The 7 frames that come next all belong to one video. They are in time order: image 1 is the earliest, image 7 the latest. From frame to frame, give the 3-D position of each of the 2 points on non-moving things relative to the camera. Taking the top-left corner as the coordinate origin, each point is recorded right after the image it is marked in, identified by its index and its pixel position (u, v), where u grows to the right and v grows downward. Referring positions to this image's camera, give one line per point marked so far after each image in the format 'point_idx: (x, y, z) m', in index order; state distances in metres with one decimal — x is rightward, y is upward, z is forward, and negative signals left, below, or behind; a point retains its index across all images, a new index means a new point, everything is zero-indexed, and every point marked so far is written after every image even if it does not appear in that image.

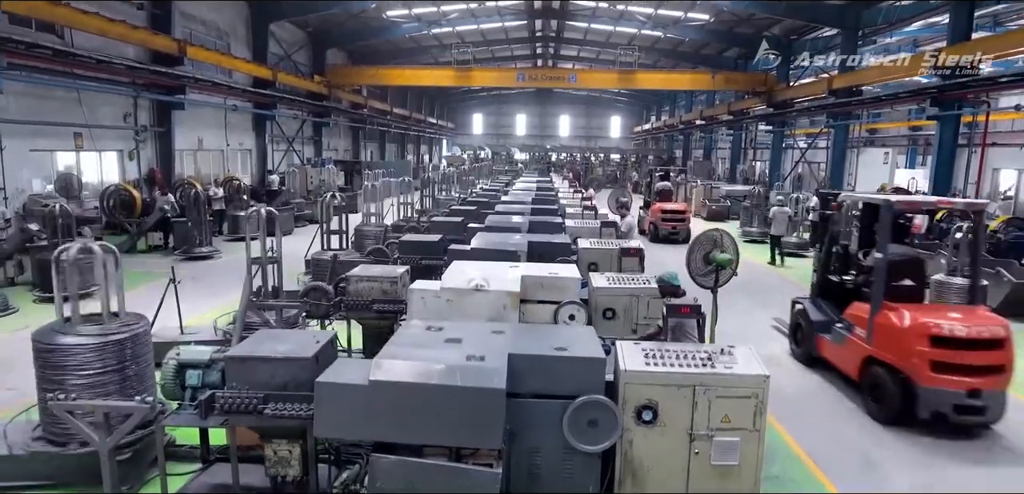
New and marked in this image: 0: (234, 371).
0: (-1.6, -0.7, +3.5) m
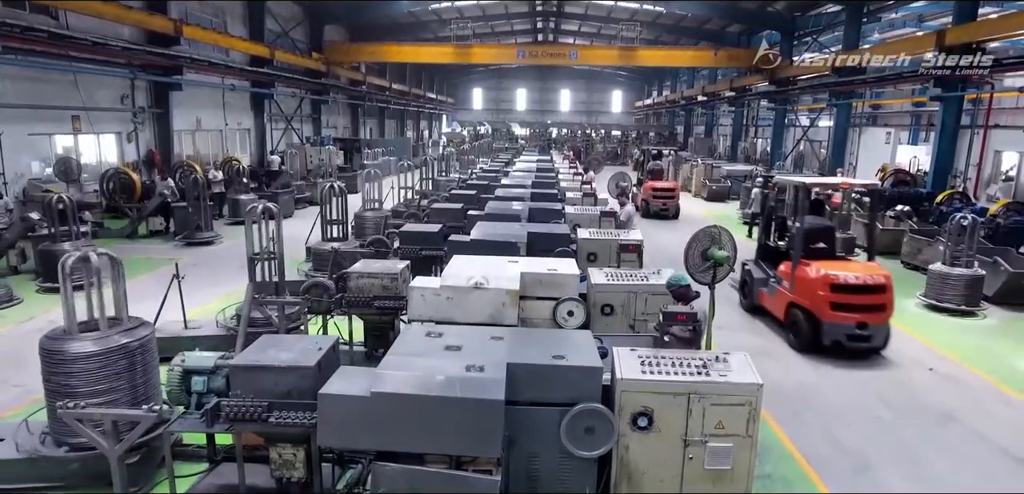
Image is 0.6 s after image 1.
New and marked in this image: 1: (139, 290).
0: (-1.6, -0.8, +3.6) m
1: (-5.4, -0.6, +8.8) m
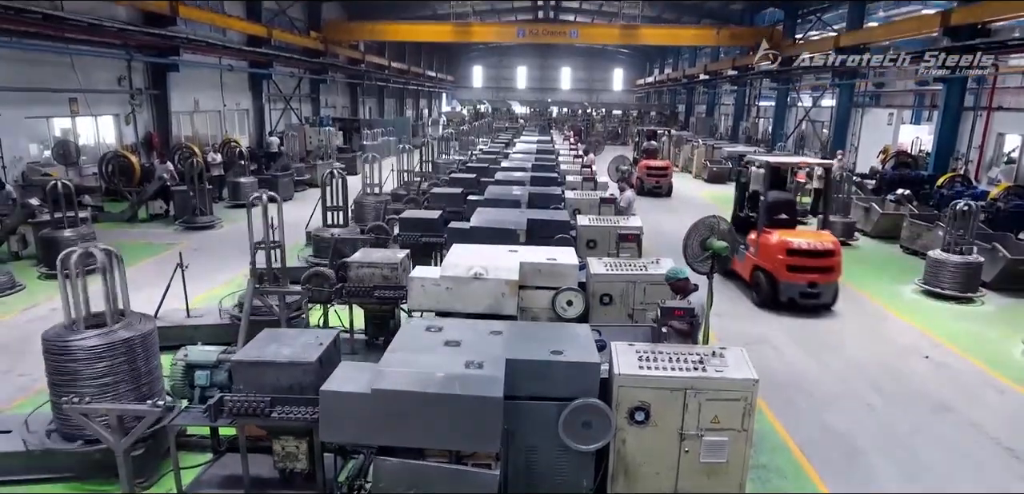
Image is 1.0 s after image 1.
0: (-1.6, -0.8, +3.6) m
1: (-5.4, -0.4, +8.9) m
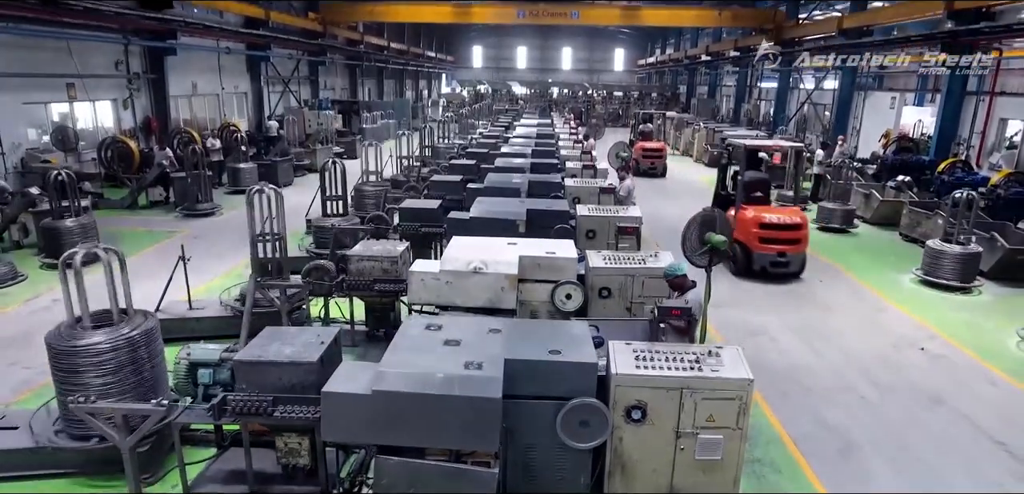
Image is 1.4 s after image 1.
0: (-1.6, -0.8, +3.6) m
1: (-5.4, -0.3, +8.9) m
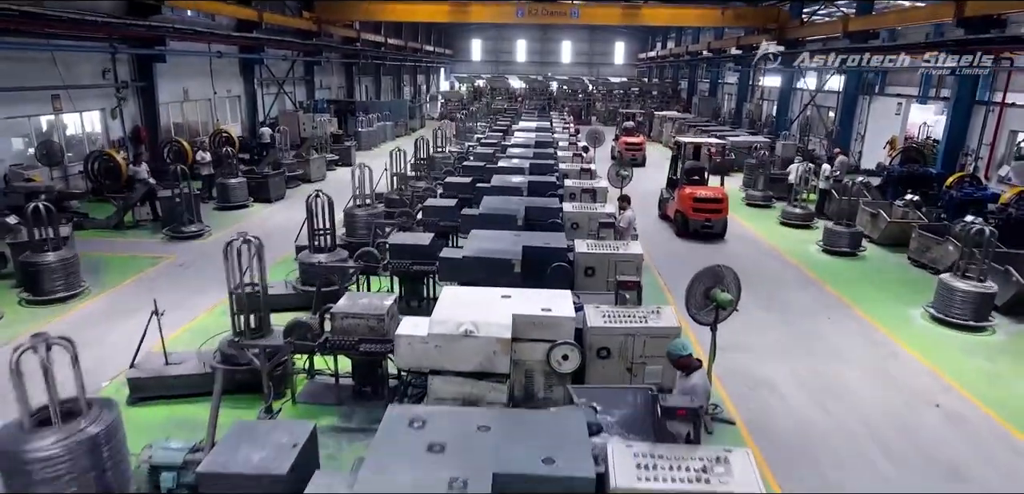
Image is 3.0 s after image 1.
0: (-1.7, -1.3, +3.3) m
1: (-5.5, -0.7, +8.6) m
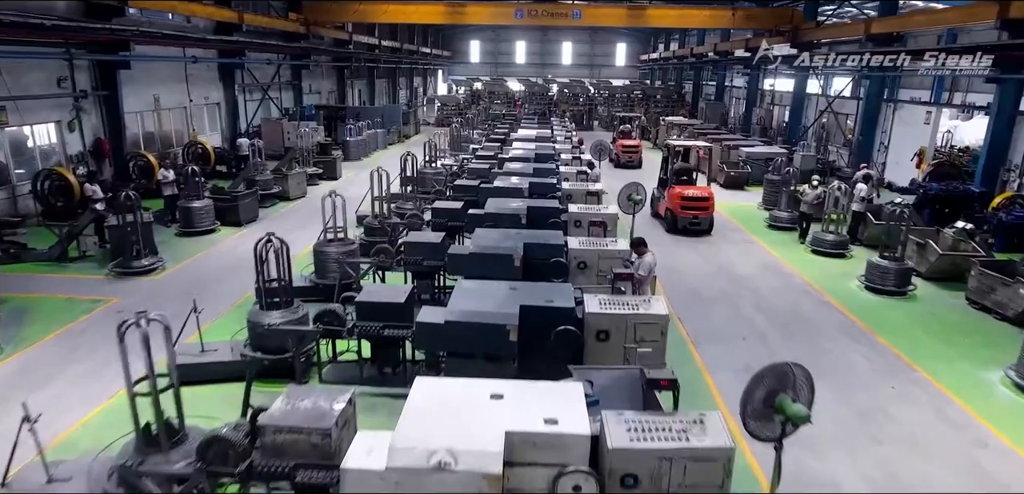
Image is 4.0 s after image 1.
0: (-1.7, -1.9, +1.9) m
1: (-5.5, -1.3, +7.1) m
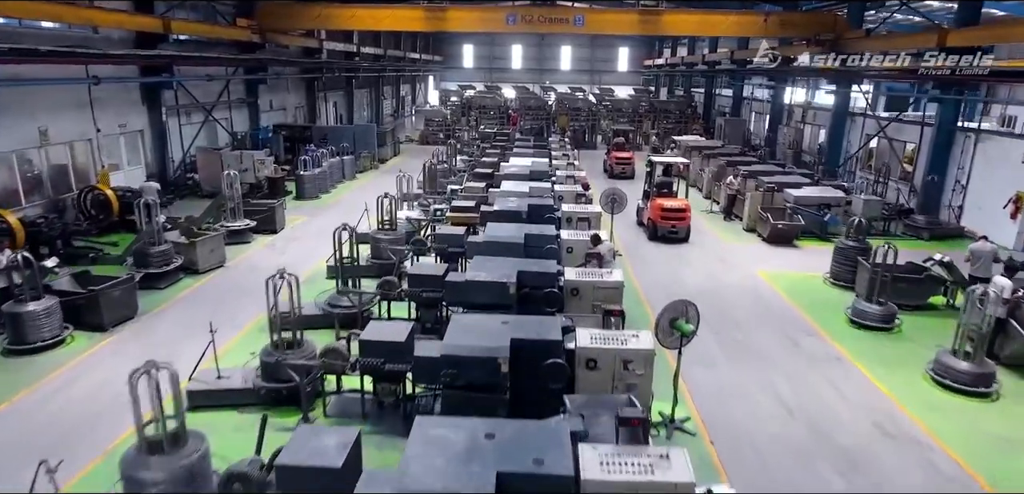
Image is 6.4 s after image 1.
0: (-2.0, -3.6, -2.0) m
1: (-5.8, -3.0, +3.2) m
